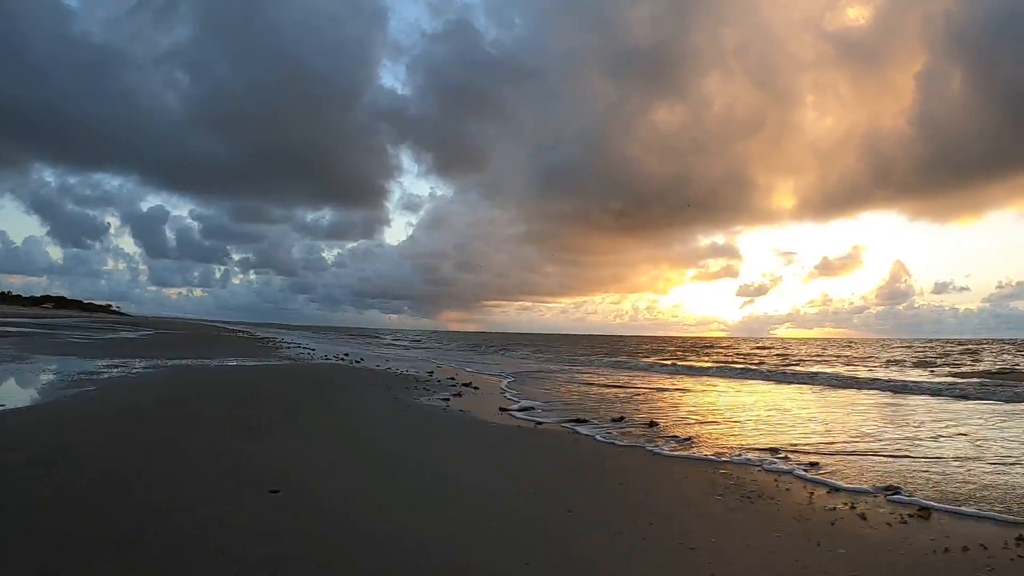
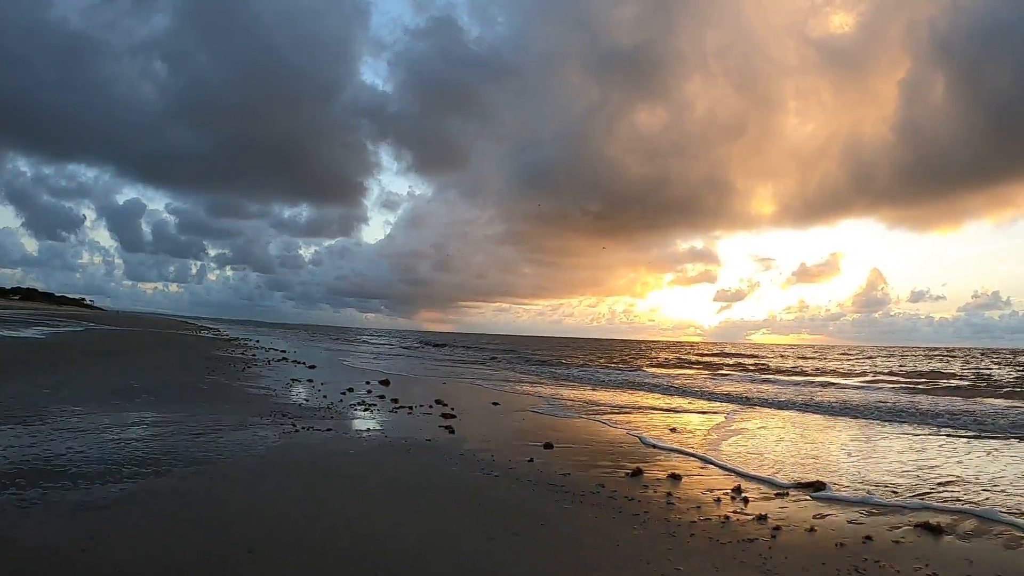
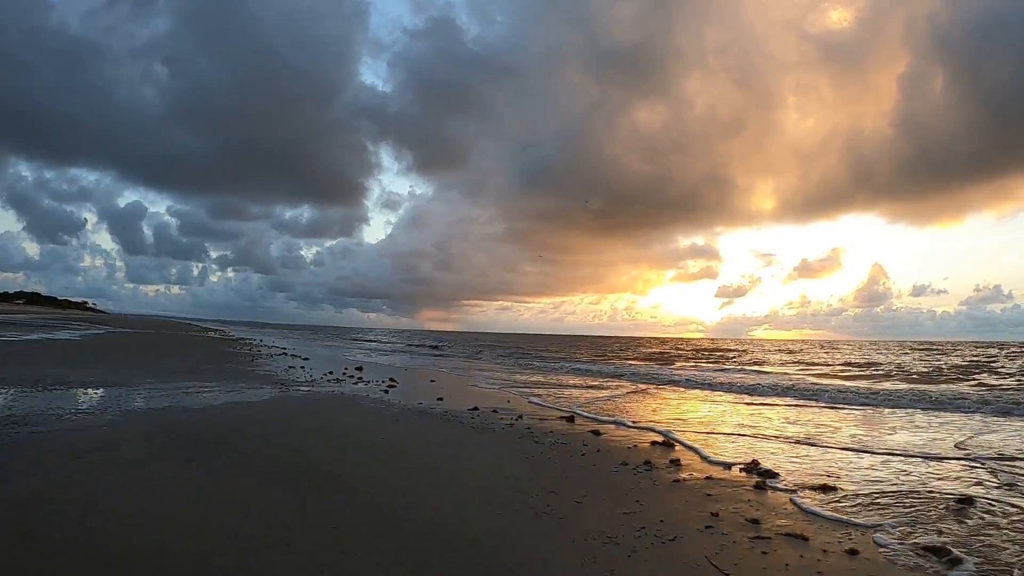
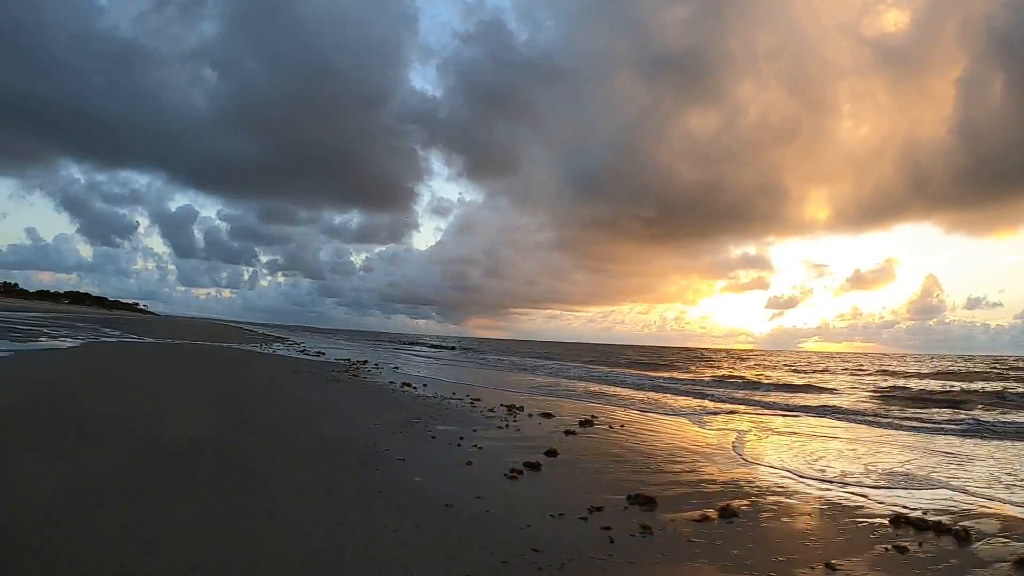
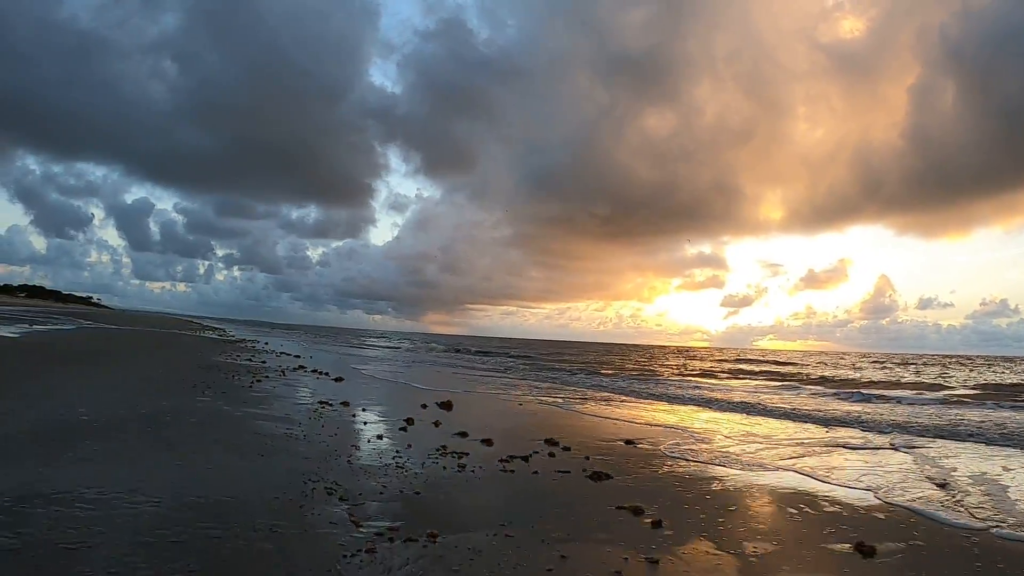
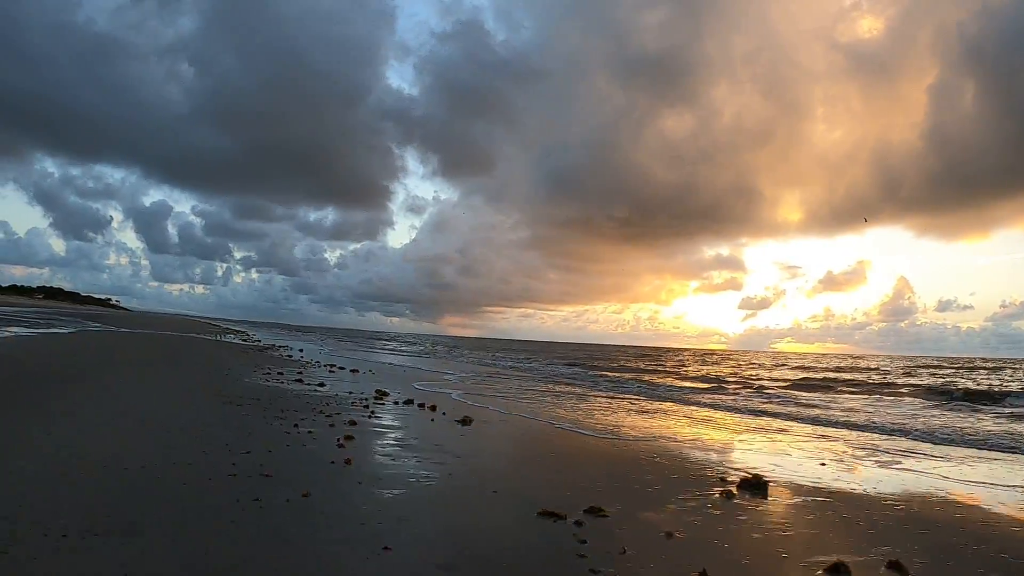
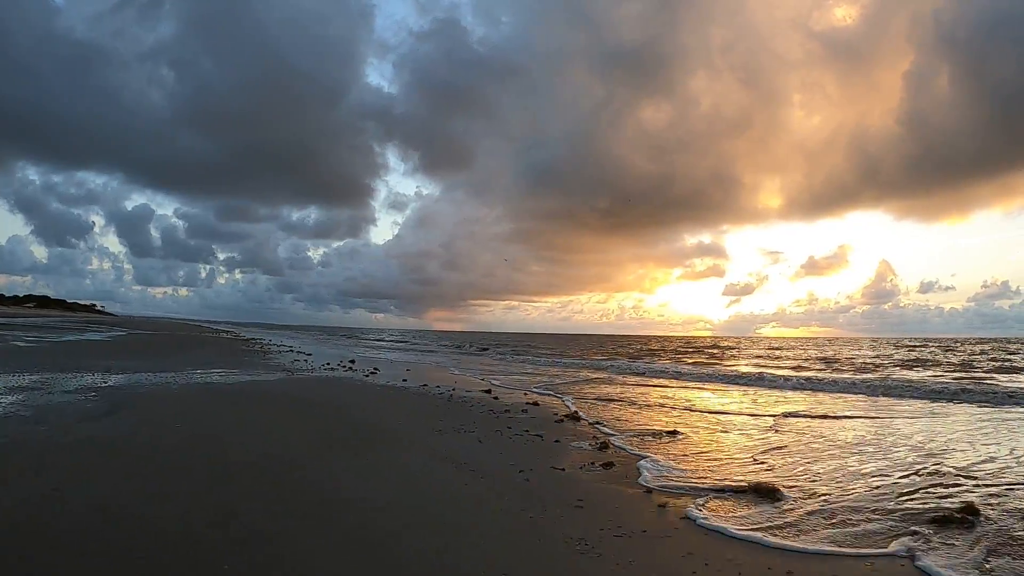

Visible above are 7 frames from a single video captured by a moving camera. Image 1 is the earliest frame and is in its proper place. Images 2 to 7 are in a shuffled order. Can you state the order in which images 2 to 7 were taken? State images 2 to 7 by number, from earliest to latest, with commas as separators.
7, 3, 2, 5, 6, 4
